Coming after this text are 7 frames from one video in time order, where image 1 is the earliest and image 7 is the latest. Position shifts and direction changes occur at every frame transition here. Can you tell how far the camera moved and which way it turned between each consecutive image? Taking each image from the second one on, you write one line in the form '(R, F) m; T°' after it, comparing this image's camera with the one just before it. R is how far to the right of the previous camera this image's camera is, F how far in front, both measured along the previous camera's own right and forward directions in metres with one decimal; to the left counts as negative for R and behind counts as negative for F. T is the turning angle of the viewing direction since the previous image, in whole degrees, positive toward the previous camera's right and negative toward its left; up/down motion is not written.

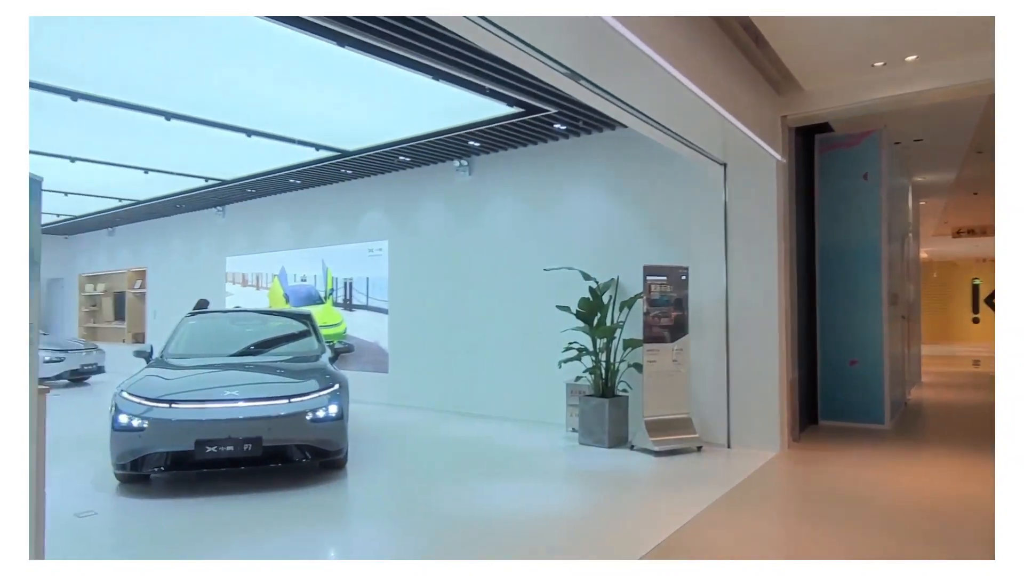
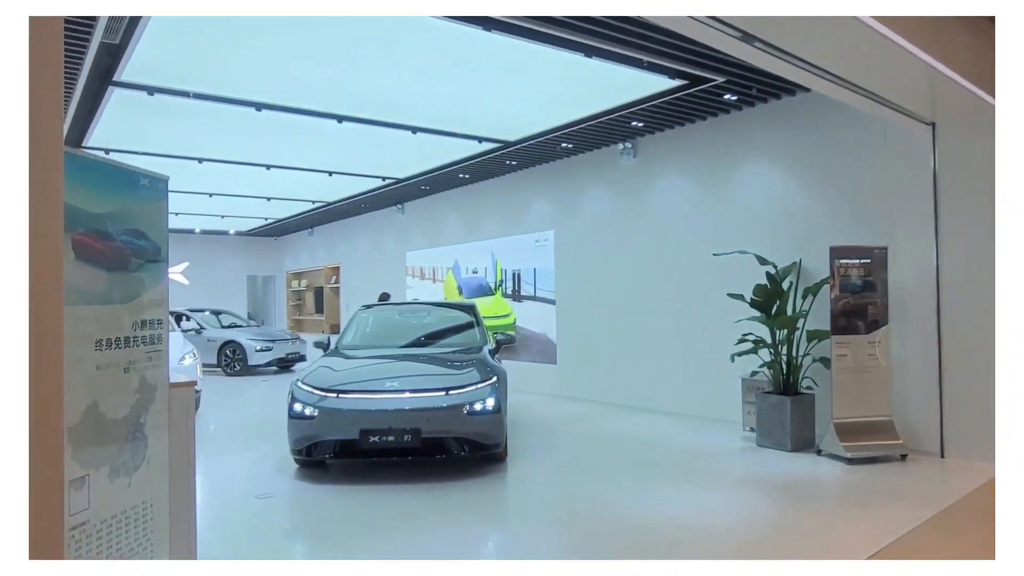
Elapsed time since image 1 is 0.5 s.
(+0.1, +0.2) m; -15°
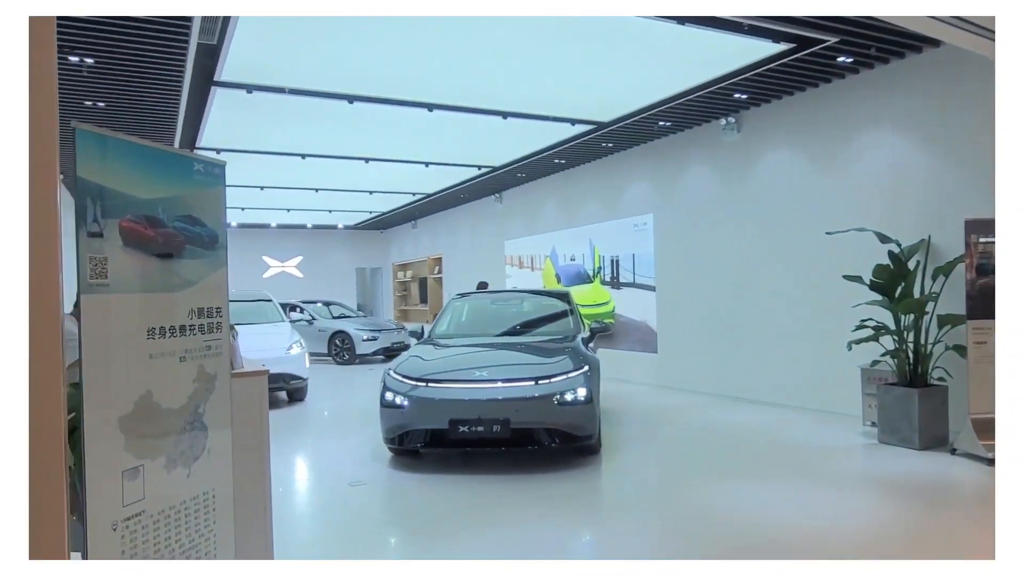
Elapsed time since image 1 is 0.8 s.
(+0.1, +0.2) m; -9°
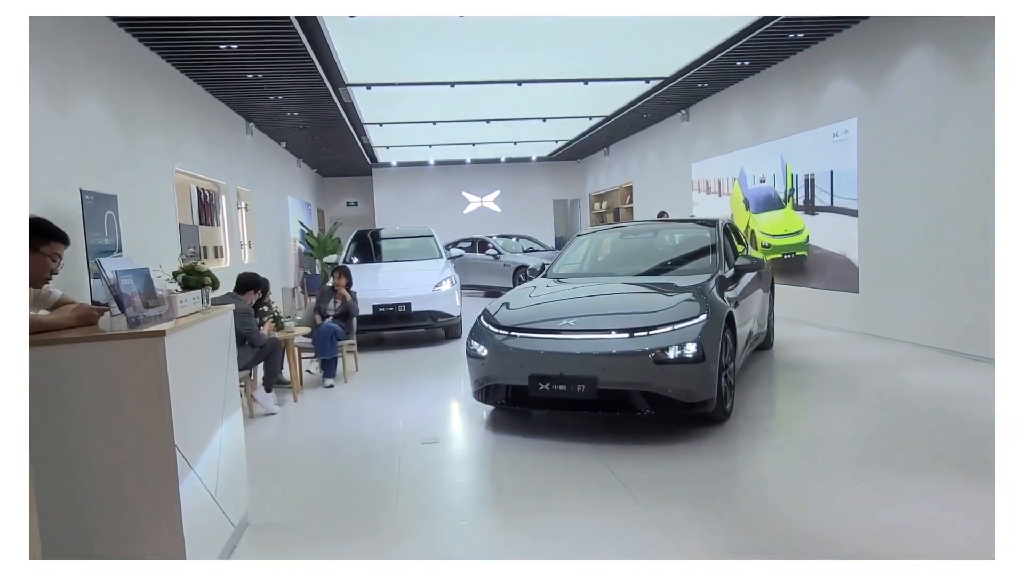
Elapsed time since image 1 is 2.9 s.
(+0.7, +0.7) m; -19°
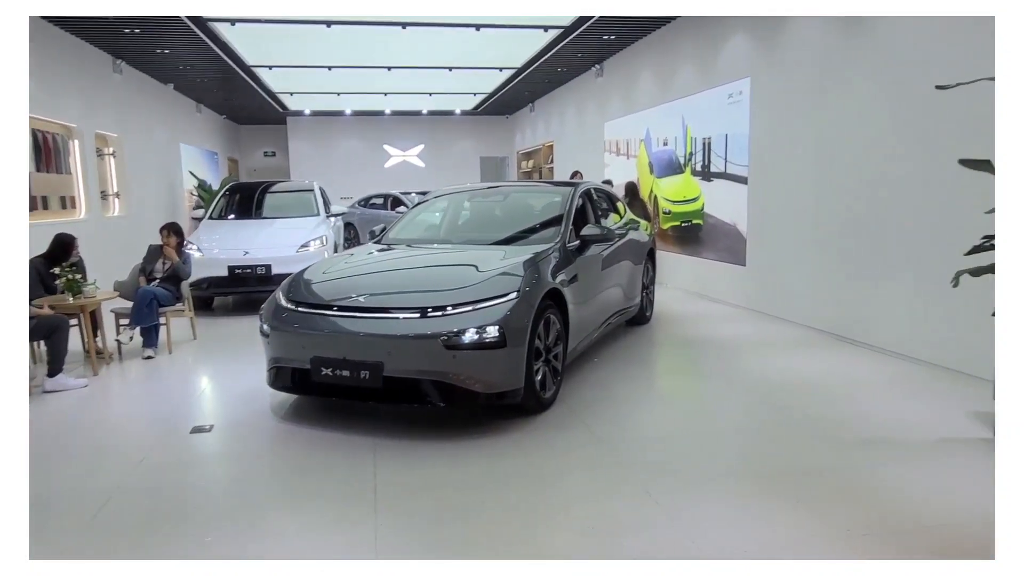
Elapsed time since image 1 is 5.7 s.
(+0.7, +0.4) m; +3°
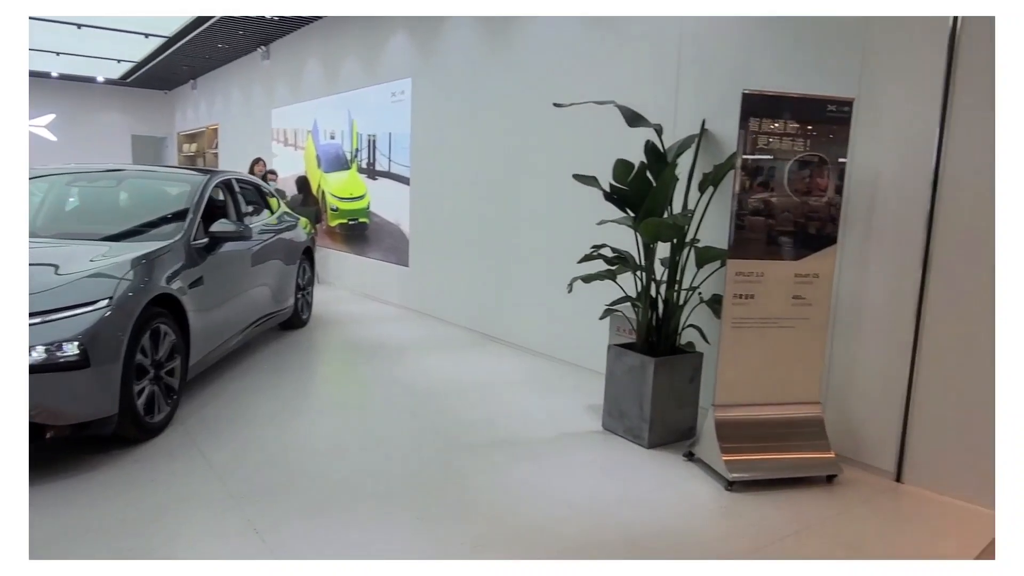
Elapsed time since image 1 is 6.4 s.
(+0.3, +0.2) m; +25°
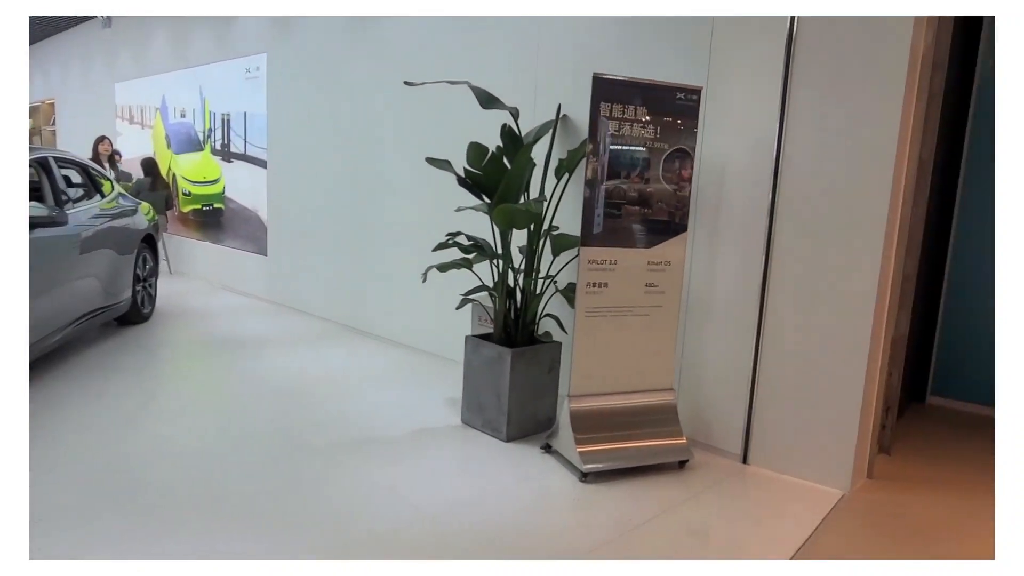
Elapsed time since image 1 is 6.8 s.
(+0.1, +0.1) m; +9°
